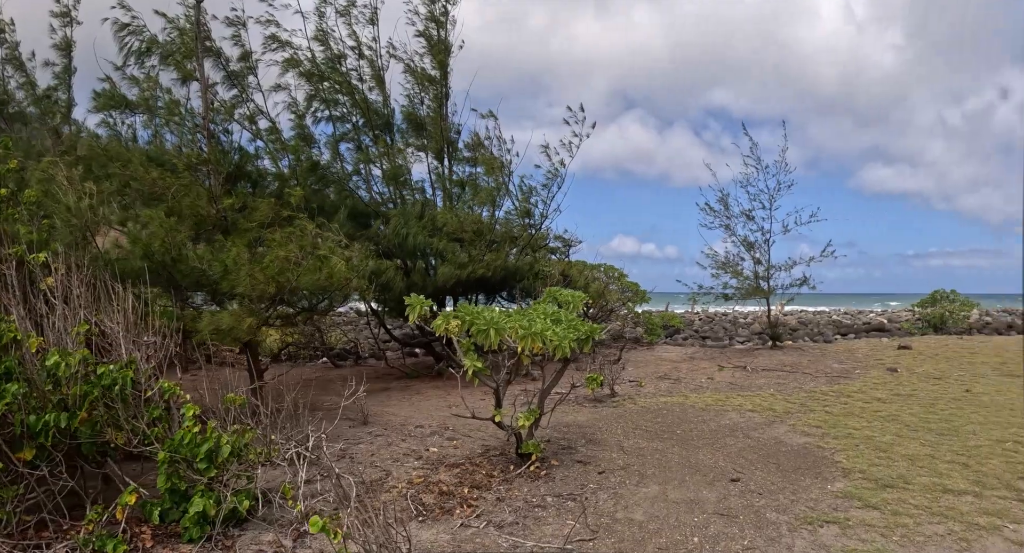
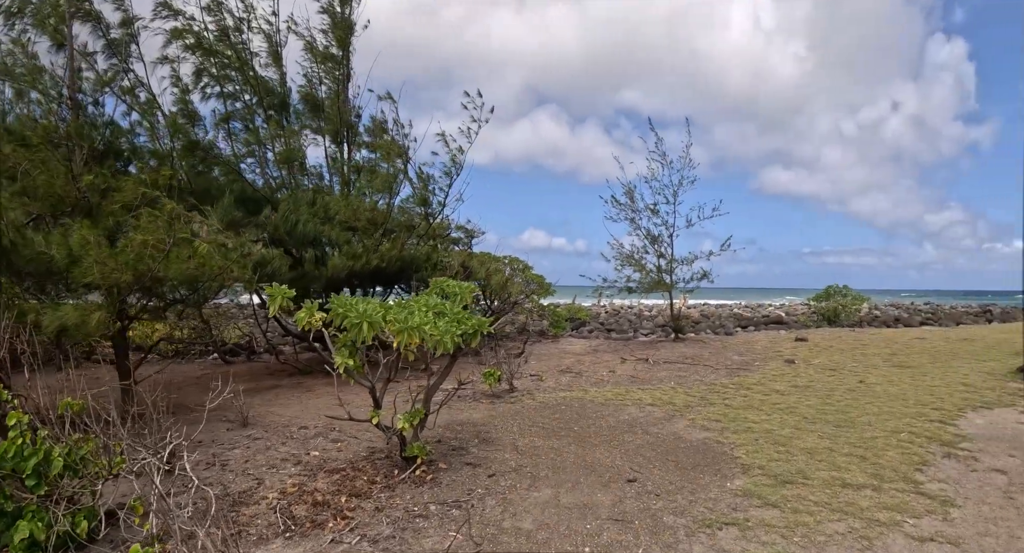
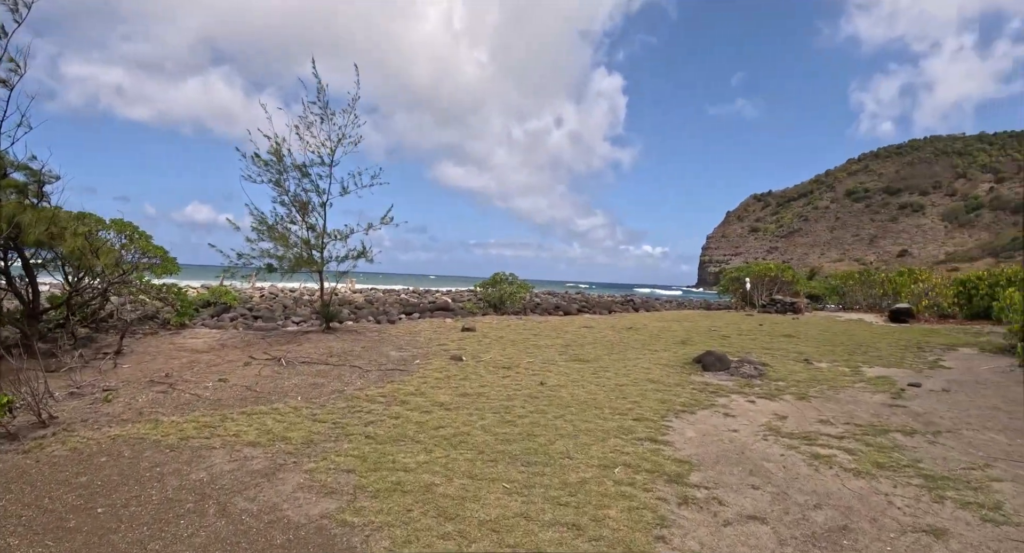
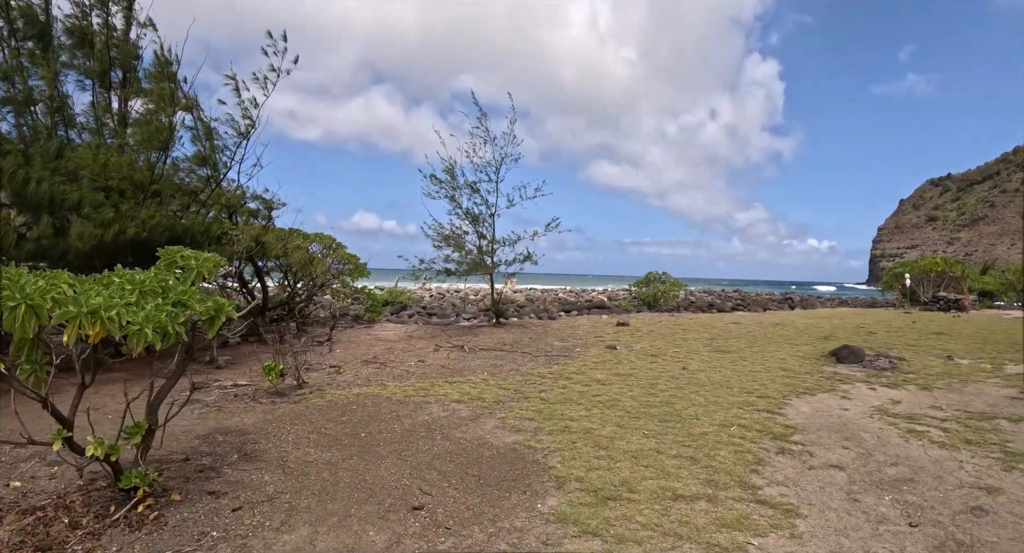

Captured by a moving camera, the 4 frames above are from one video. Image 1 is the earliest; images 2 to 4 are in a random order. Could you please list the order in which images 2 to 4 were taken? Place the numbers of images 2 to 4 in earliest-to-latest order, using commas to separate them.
2, 4, 3
